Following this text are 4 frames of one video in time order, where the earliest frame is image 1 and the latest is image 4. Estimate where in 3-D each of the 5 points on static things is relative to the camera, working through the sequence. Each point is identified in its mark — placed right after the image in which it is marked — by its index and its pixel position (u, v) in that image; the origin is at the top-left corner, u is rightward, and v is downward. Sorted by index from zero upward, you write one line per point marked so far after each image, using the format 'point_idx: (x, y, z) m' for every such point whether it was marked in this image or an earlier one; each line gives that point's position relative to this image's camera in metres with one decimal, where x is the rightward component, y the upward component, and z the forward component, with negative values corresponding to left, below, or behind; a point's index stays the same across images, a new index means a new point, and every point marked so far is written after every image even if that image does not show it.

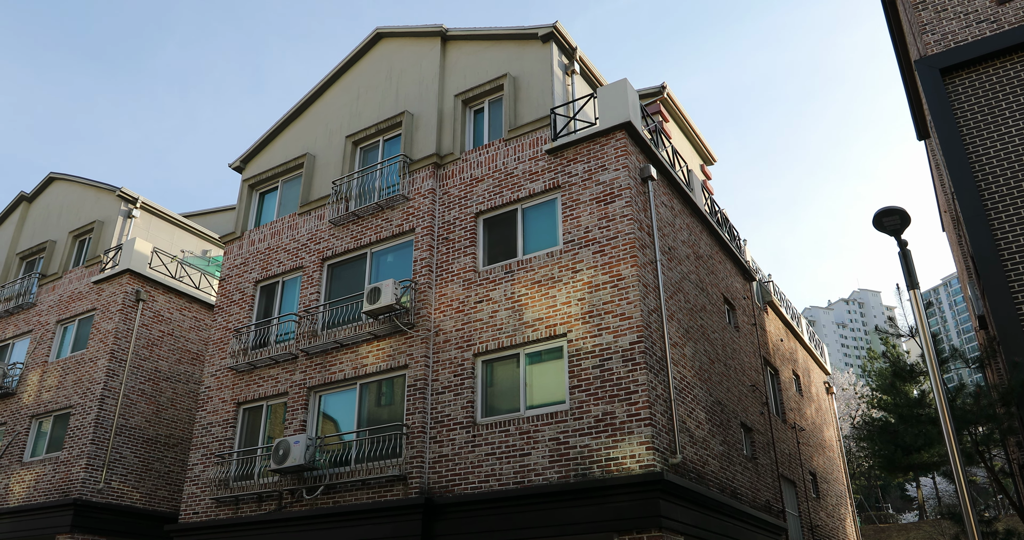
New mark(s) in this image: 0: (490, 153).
0: (-0.4, +2.4, +15.3) m
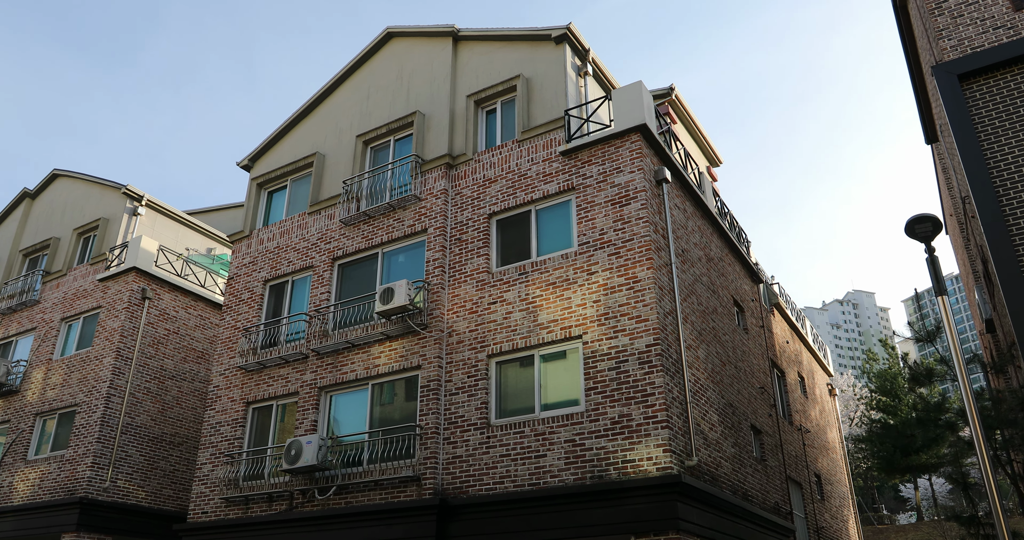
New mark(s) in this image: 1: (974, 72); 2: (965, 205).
0: (-0.2, +2.3, +15.3) m
1: (+6.9, +3.0, +11.4) m
2: (+9.2, +1.4, +15.4) m
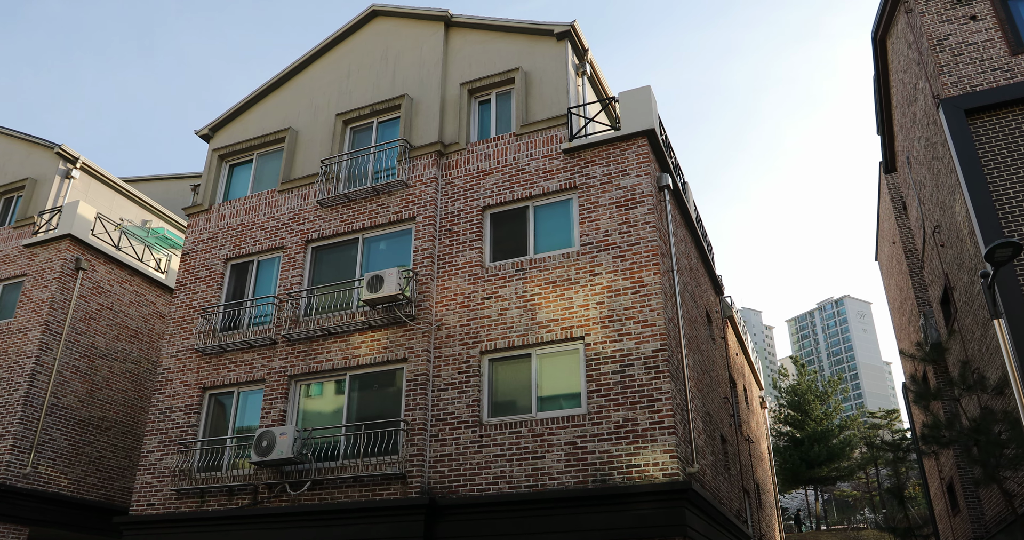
0: (-0.2, +2.4, +14.9) m
1: (+7.3, +2.5, +12.0) m
2: (+9.0, +0.8, +16.3) m
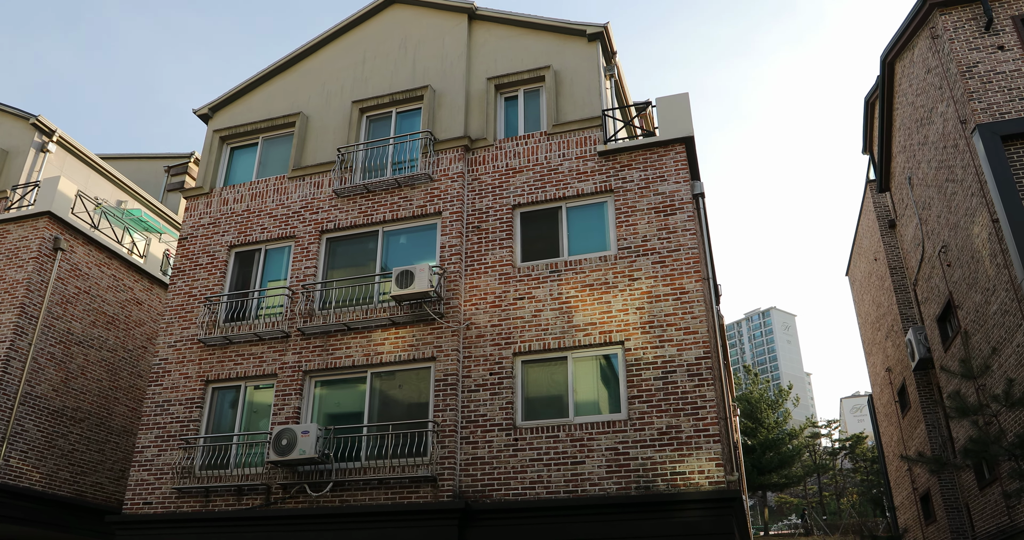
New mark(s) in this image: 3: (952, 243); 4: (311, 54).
0: (+0.3, +2.4, +14.7) m
1: (+8.2, +2.2, +12.4) m
2: (+9.3, +0.4, +16.8) m
3: (+8.9, +0.5, +15.4) m
4: (-4.6, +5.0, +17.5) m
